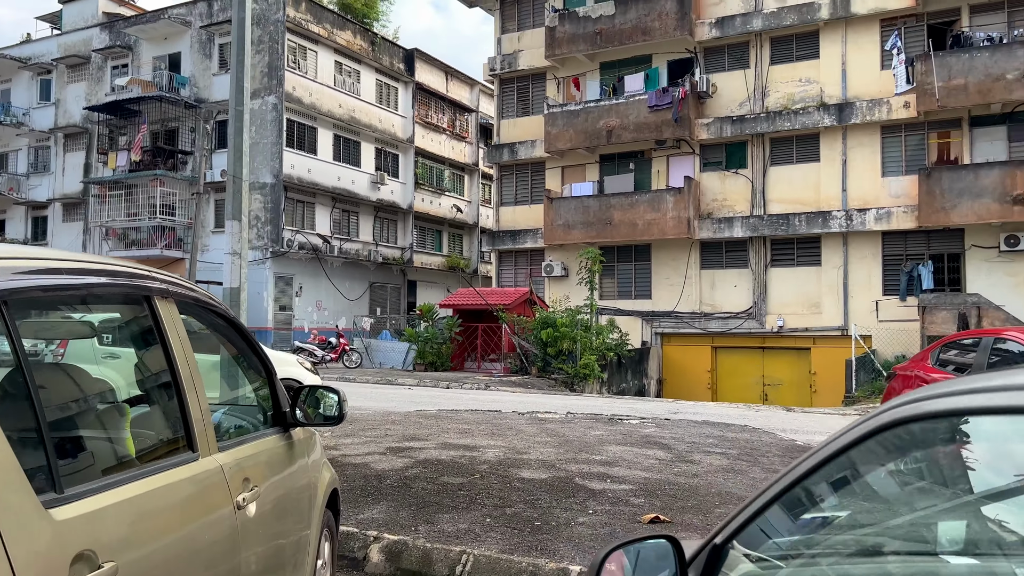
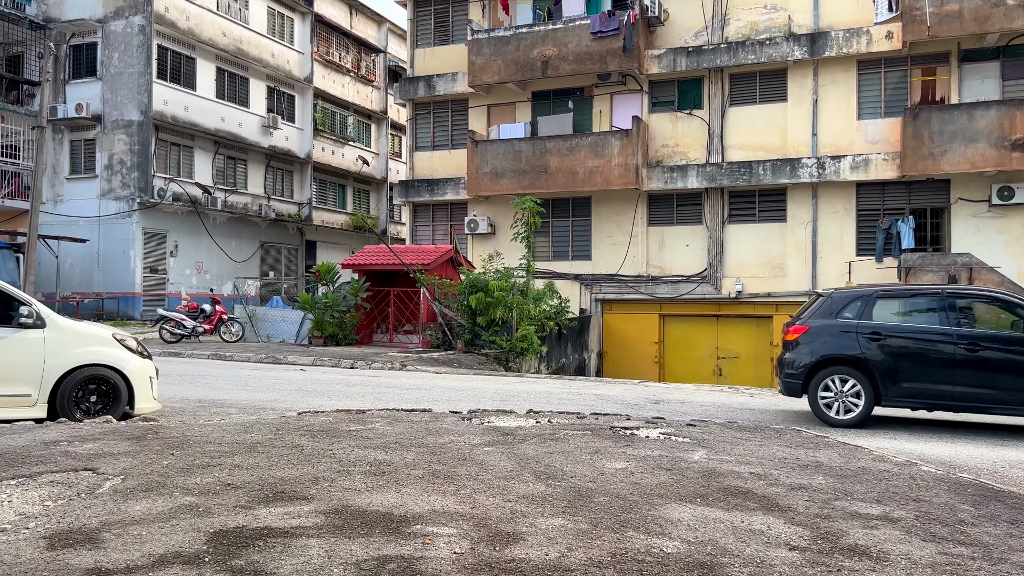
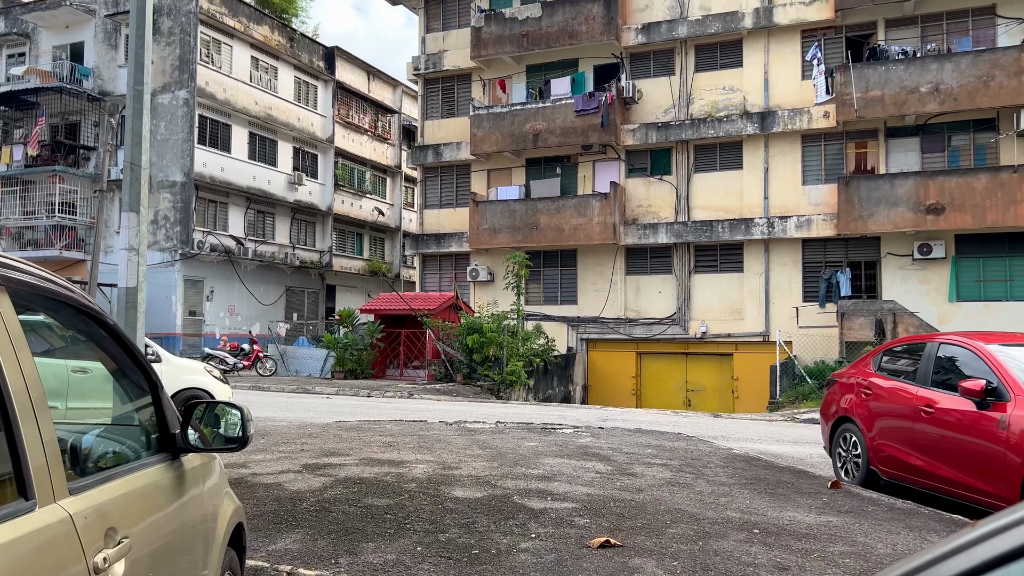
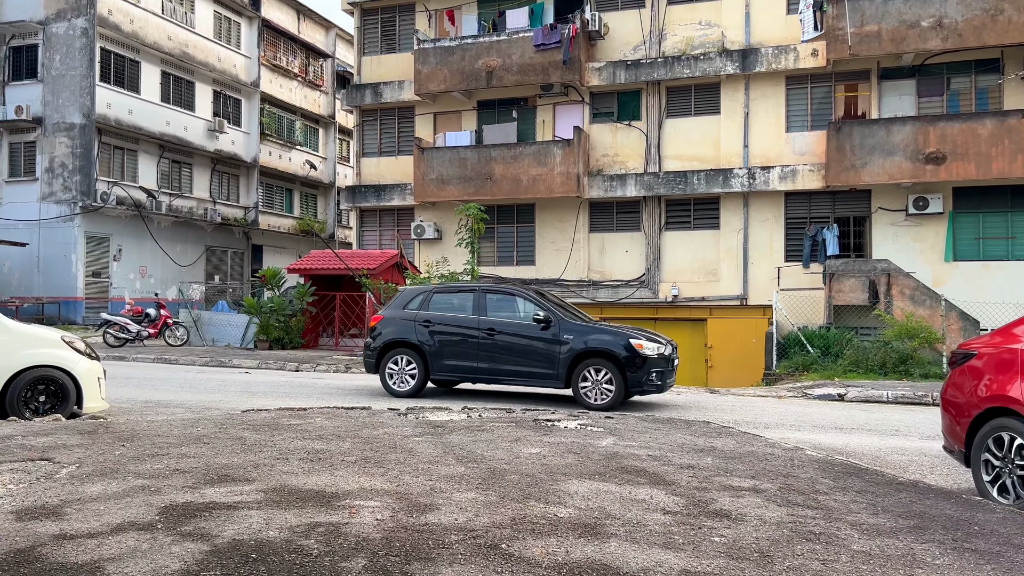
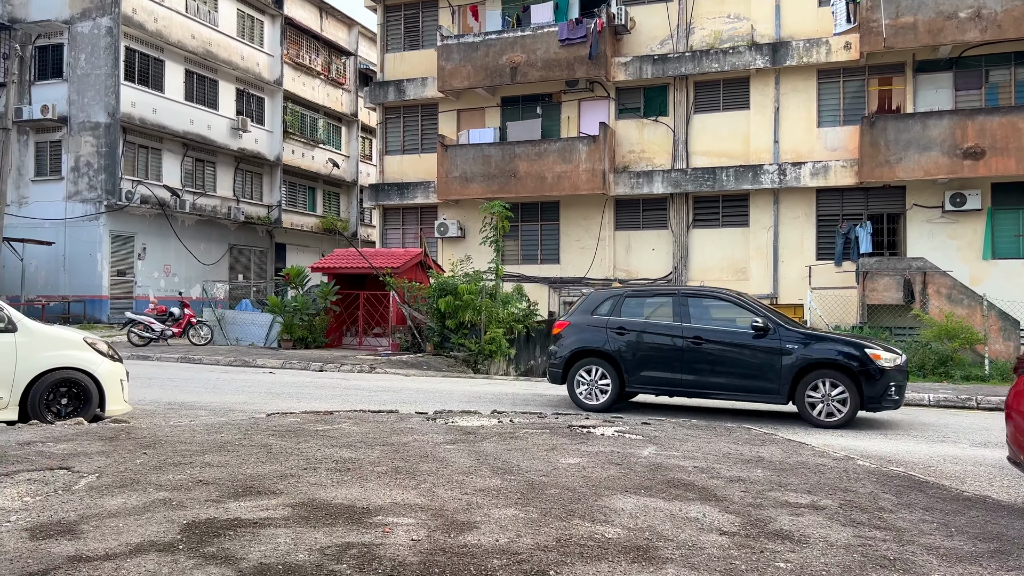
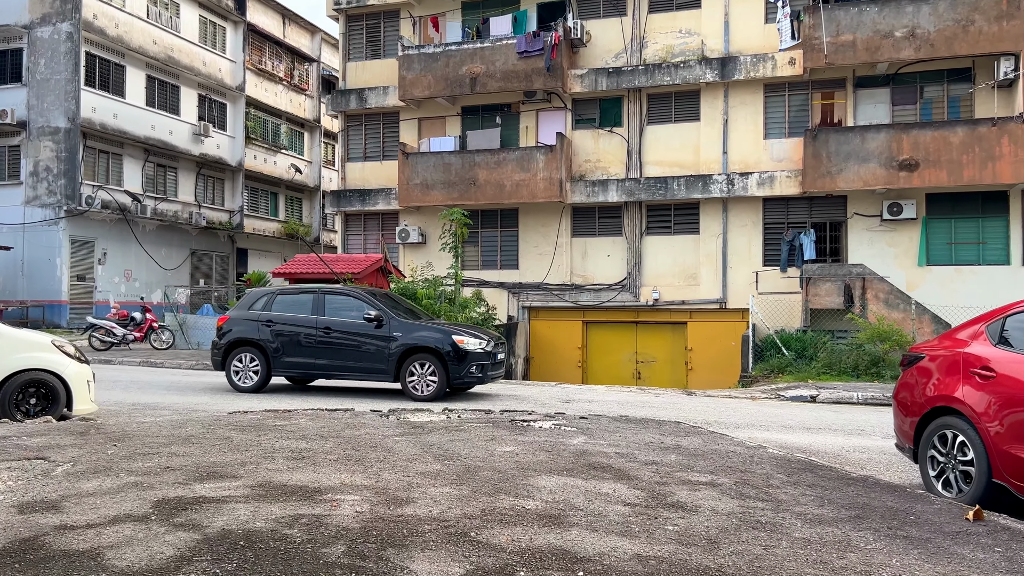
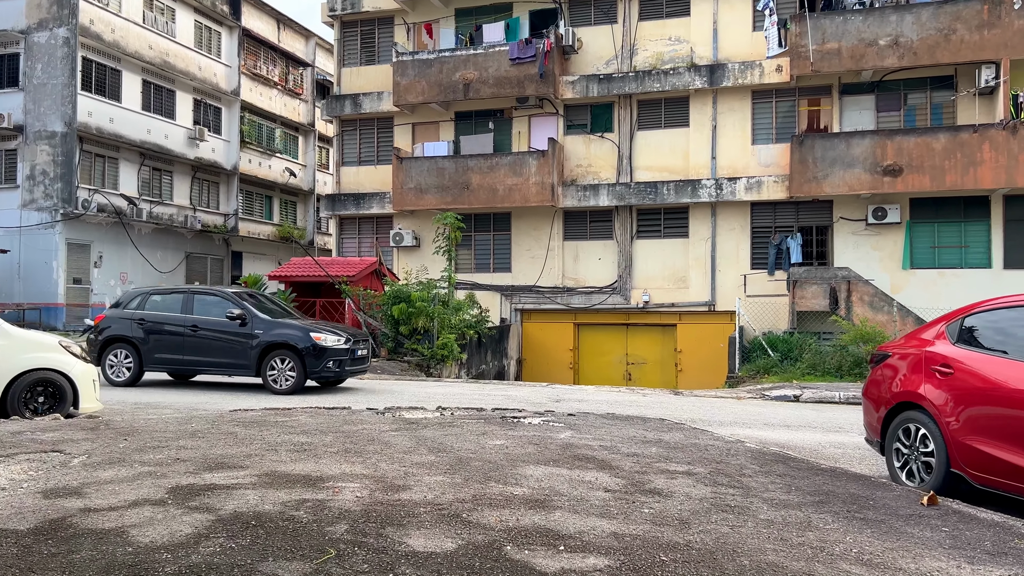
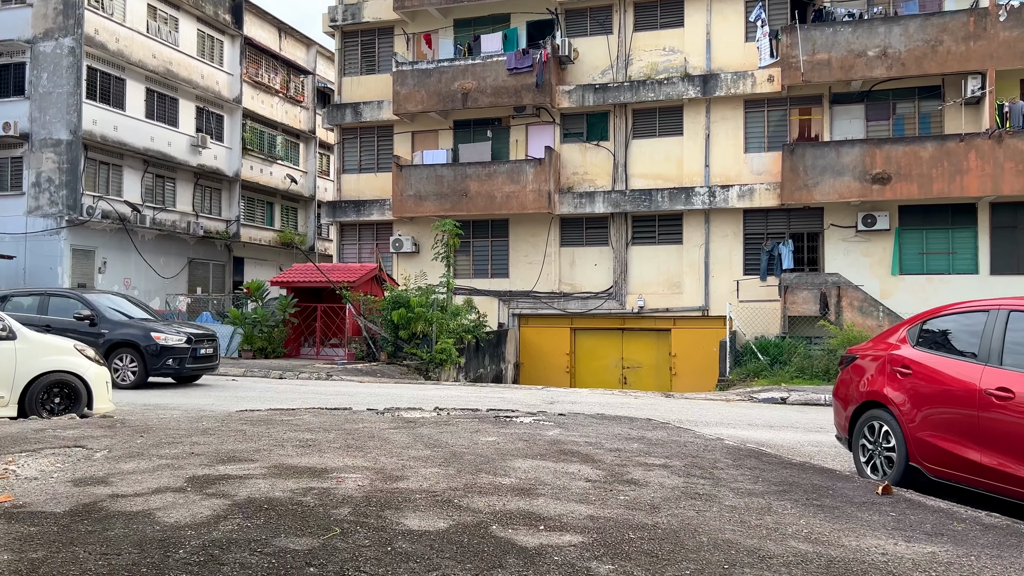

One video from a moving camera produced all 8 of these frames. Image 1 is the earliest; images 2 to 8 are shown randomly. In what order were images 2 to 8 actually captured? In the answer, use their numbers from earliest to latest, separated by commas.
3, 8, 7, 6, 4, 5, 2
